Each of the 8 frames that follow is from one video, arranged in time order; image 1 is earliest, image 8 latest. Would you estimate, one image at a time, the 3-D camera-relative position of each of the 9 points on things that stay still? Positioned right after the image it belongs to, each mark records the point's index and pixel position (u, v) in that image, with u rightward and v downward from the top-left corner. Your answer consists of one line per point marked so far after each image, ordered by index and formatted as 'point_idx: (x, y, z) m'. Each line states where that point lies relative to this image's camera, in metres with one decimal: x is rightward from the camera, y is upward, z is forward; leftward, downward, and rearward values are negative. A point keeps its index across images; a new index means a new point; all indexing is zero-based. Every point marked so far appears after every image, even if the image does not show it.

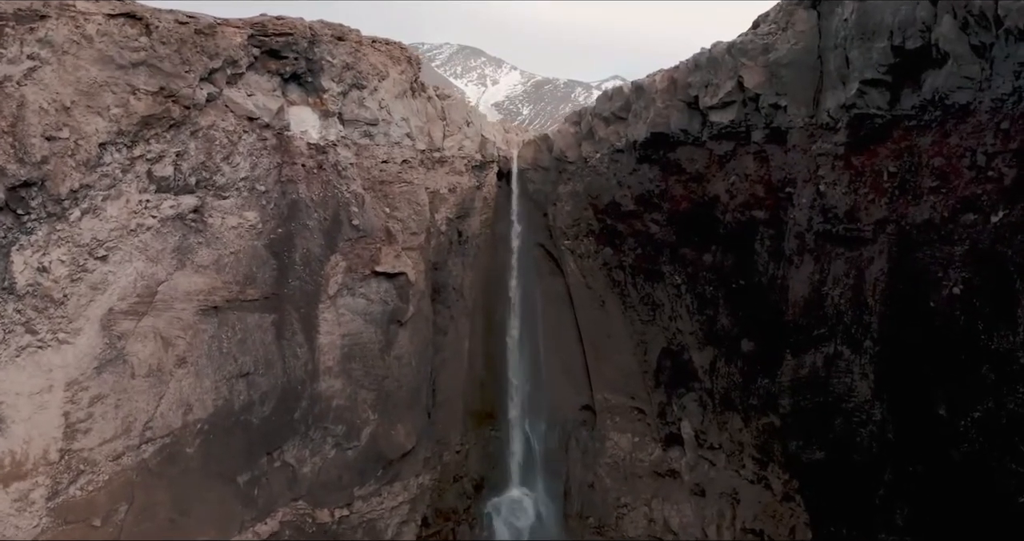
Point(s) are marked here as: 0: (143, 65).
0: (-3.5, +2.0, +8.4) m
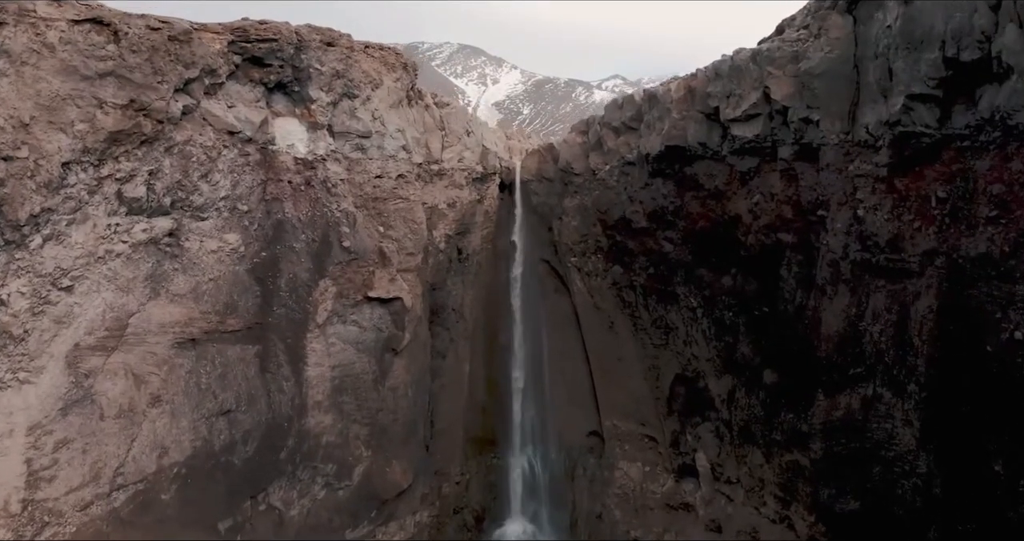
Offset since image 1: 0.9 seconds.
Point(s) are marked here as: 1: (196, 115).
0: (-3.5, +1.7, +7.6) m
1: (-3.0, +1.5, +8.4) m
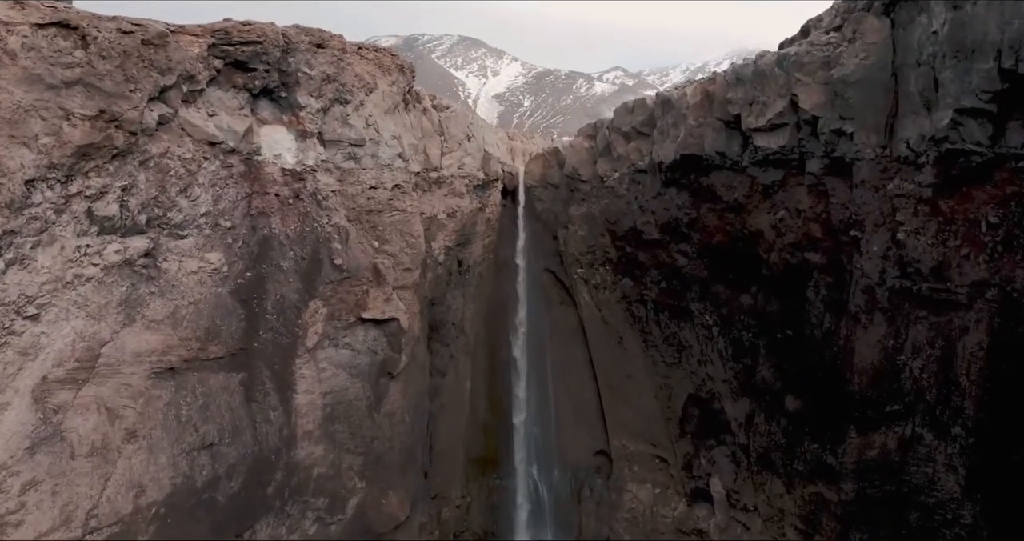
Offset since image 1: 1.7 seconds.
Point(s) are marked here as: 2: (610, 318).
0: (-3.4, +1.5, +7.0) m
1: (-2.9, +1.3, +7.7) m
2: (+1.2, -0.6, +10.7) m
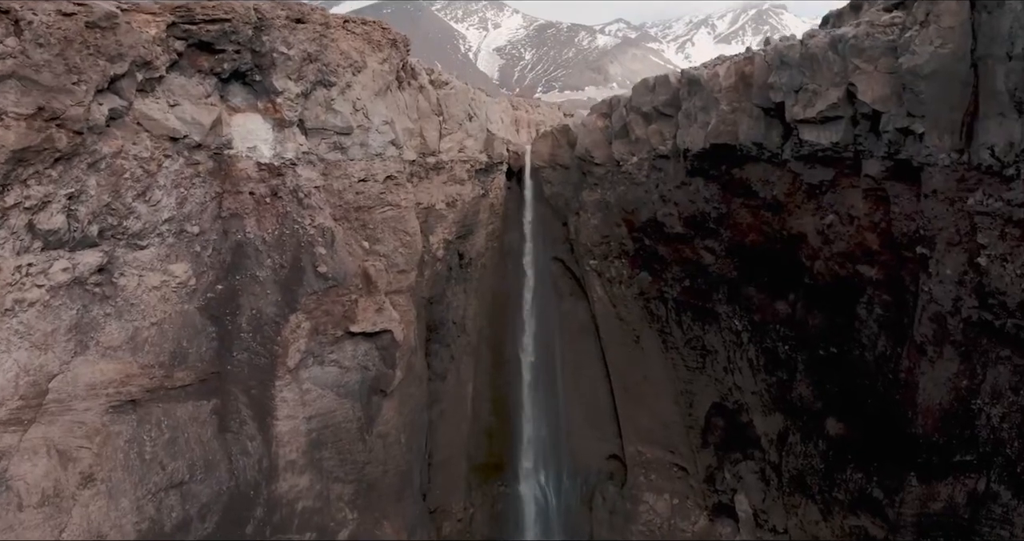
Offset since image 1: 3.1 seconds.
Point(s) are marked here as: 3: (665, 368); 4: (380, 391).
0: (-3.3, +1.3, +5.9) m
1: (-2.9, +1.1, +6.6) m
2: (+1.3, -0.5, +9.7) m
3: (+1.6, -1.1, +9.5) m
4: (-1.2, -1.1, +7.9) m
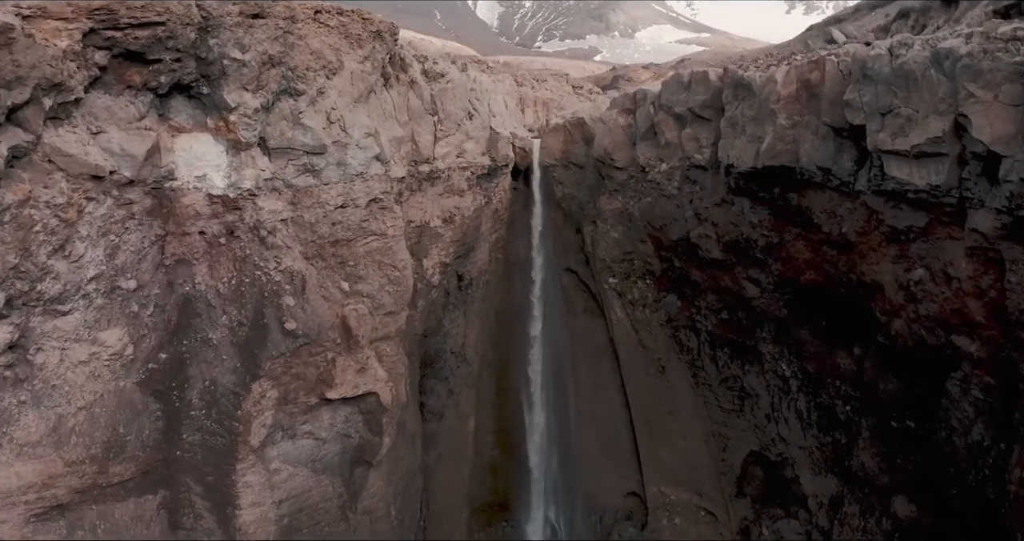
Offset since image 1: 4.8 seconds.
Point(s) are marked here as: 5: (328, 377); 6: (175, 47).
0: (-3.3, +0.8, +4.5) m
1: (-2.8, +0.7, +5.2) m
2: (+1.3, -0.7, +8.5) m
3: (+1.7, -1.3, +8.3) m
4: (-1.1, -1.4, +6.7) m
5: (-1.3, -0.7, +6.4) m
6: (-2.2, +1.4, +5.7) m
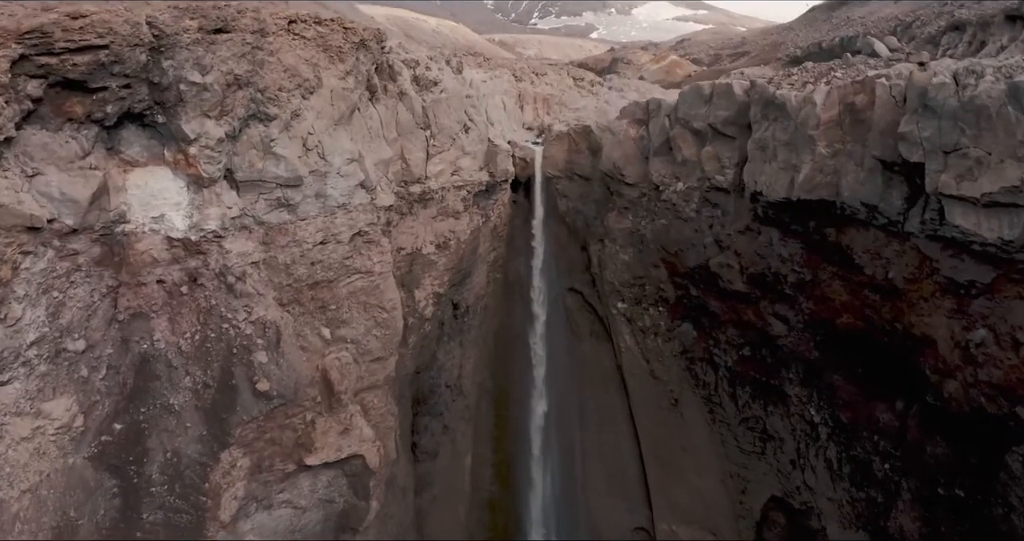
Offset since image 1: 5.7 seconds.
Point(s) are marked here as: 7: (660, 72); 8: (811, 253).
0: (-3.2, +0.4, +3.7) m
1: (-2.8, +0.3, +4.4) m
2: (+1.3, -0.9, +7.8) m
3: (+1.7, -1.5, +7.6) m
4: (-1.1, -1.7, +6.0) m
5: (-1.3, -1.1, +5.6) m
6: (-2.1, +1.1, +4.9) m
7: (+2.5, +3.3, +14.9) m
8: (+2.1, +0.1, +6.1) m
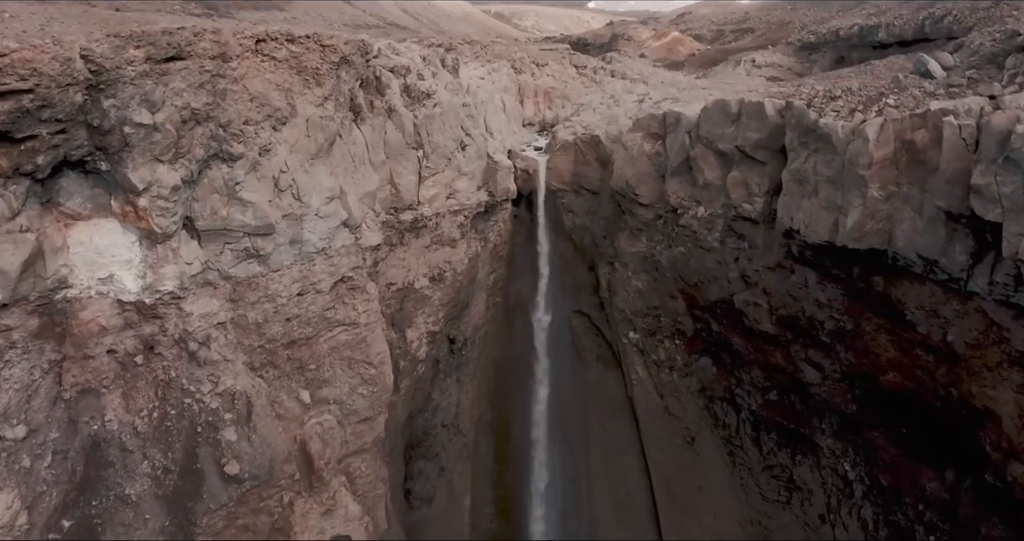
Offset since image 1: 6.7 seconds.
0: (-3.2, -0.1, +2.9) m
1: (-2.8, -0.1, +3.7) m
2: (+1.3, -1.1, +7.1) m
3: (+1.7, -1.7, +7.0) m
4: (-1.1, -2.0, +5.4) m
5: (-1.3, -1.4, +5.0) m
6: (-2.1, +0.7, +4.1) m
7: (+2.4, +3.5, +14.0) m
8: (+2.1, -0.2, +5.4) m
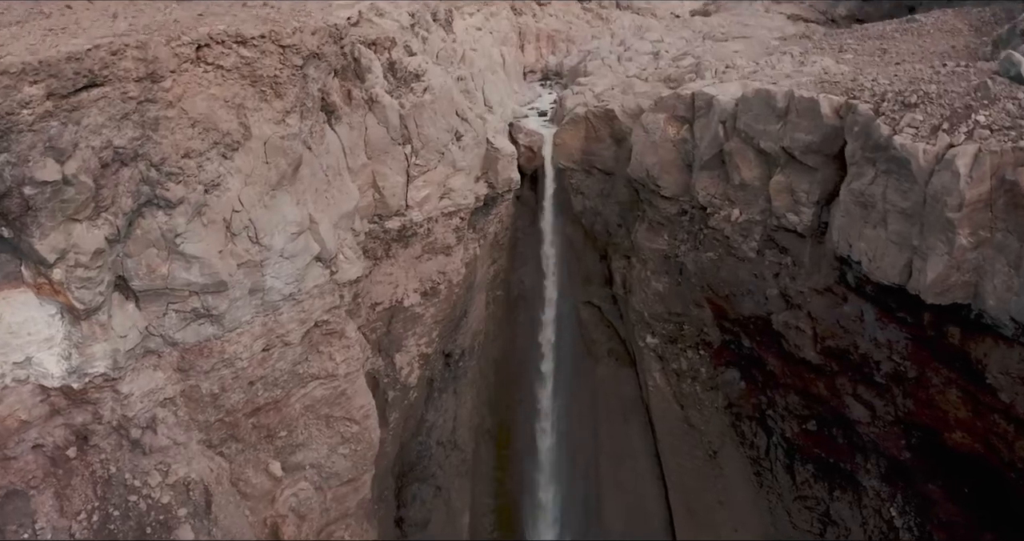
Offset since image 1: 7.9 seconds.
0: (-3.2, -0.6, +2.1) m
1: (-2.7, -0.6, +2.9) m
2: (+1.4, -1.1, +6.4) m
3: (+1.8, -1.7, +6.4) m
4: (-1.0, -2.2, +4.8) m
5: (-1.2, -1.7, +4.3) m
6: (-2.1, +0.3, +3.2) m
7: (+2.4, +4.4, +12.7) m
8: (+2.1, -0.4, +4.6) m
